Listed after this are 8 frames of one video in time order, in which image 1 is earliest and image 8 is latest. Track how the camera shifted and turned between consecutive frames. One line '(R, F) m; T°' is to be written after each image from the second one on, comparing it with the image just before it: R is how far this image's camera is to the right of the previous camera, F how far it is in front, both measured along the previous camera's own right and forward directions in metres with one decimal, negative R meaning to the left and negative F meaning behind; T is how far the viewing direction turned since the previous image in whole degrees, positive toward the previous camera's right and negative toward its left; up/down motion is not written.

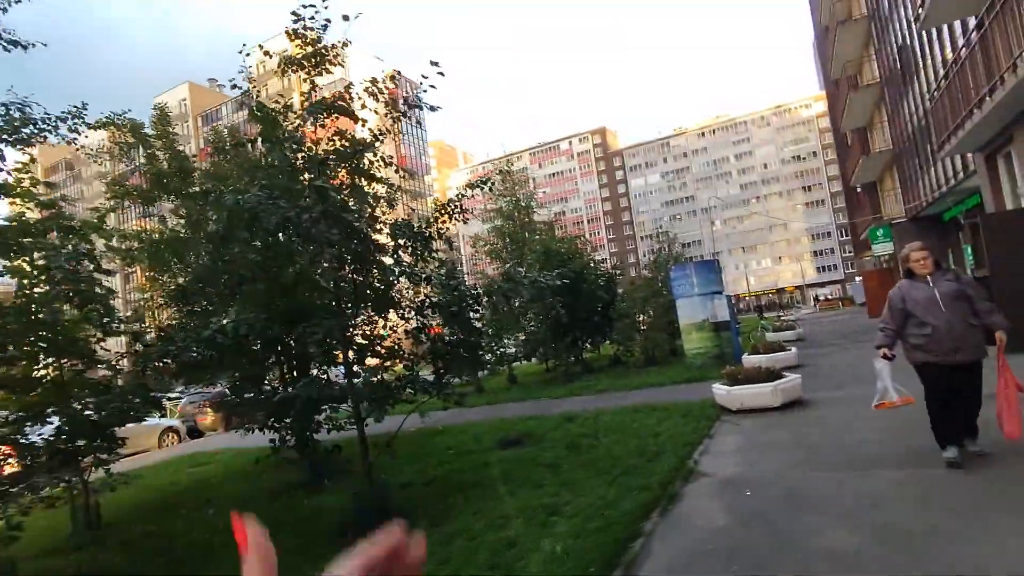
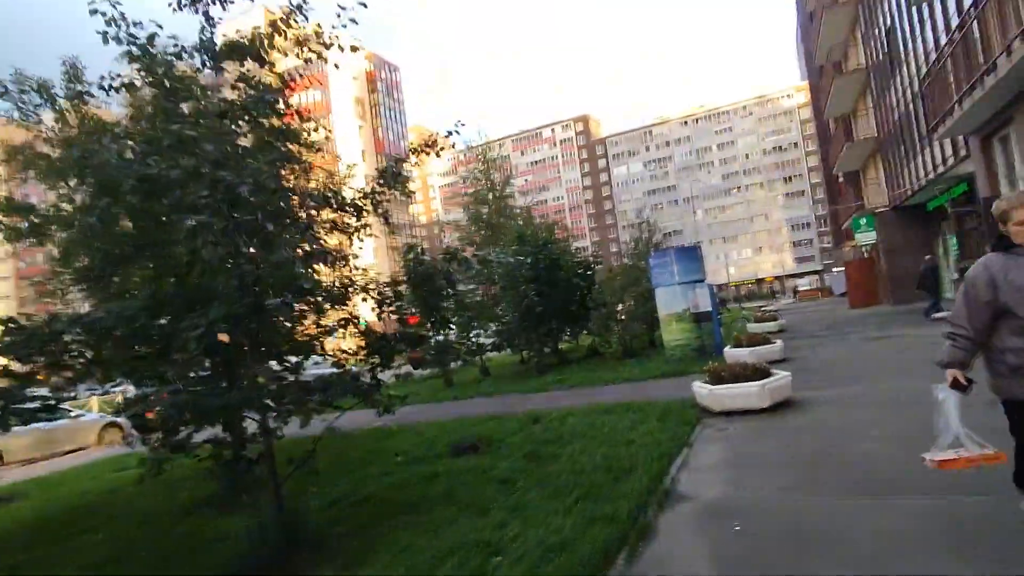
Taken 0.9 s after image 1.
(+0.4, +1.2) m; +2°
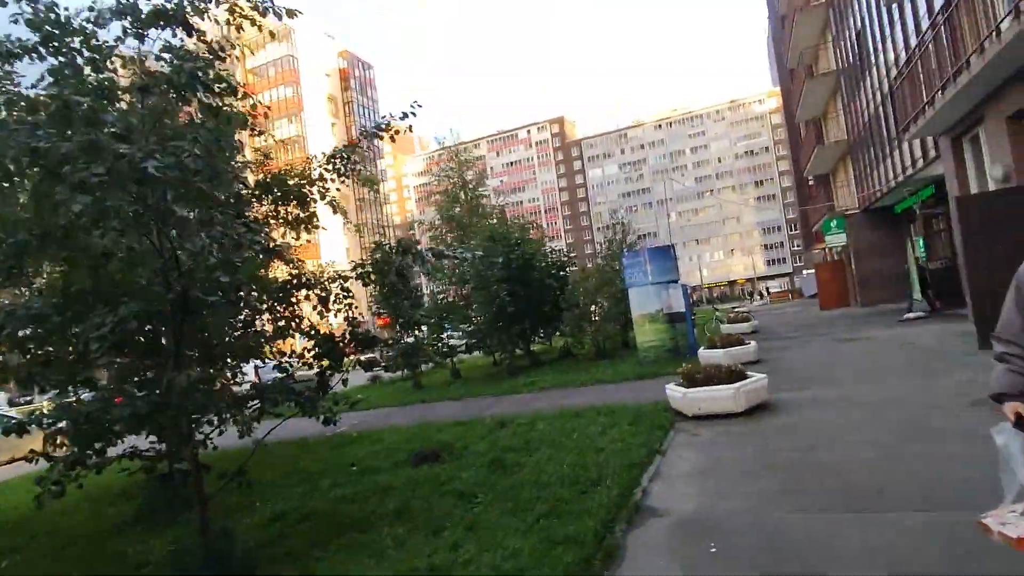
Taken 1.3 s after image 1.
(+0.2, +0.5) m; +2°
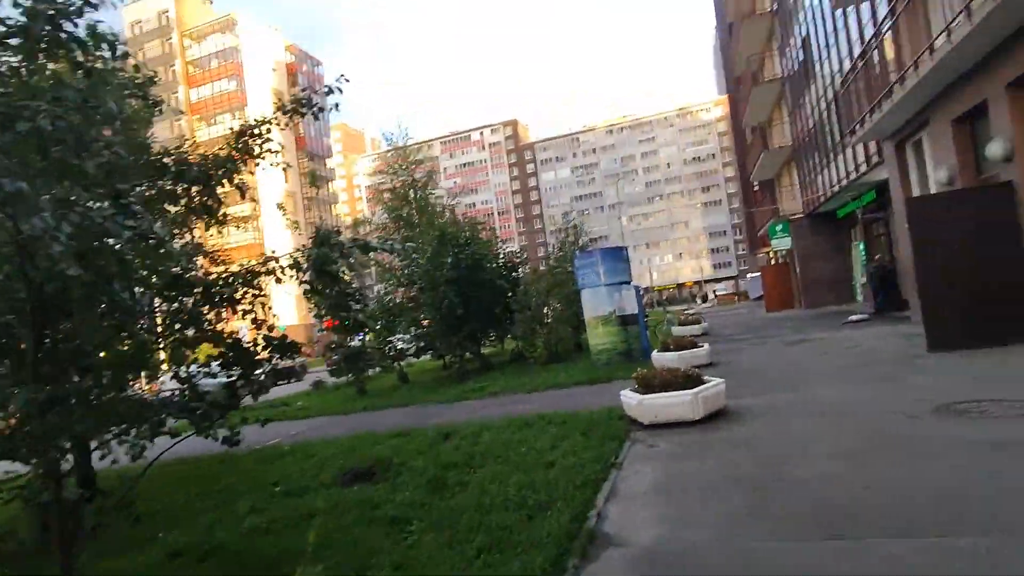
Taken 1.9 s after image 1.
(+0.1, +0.6) m; +5°
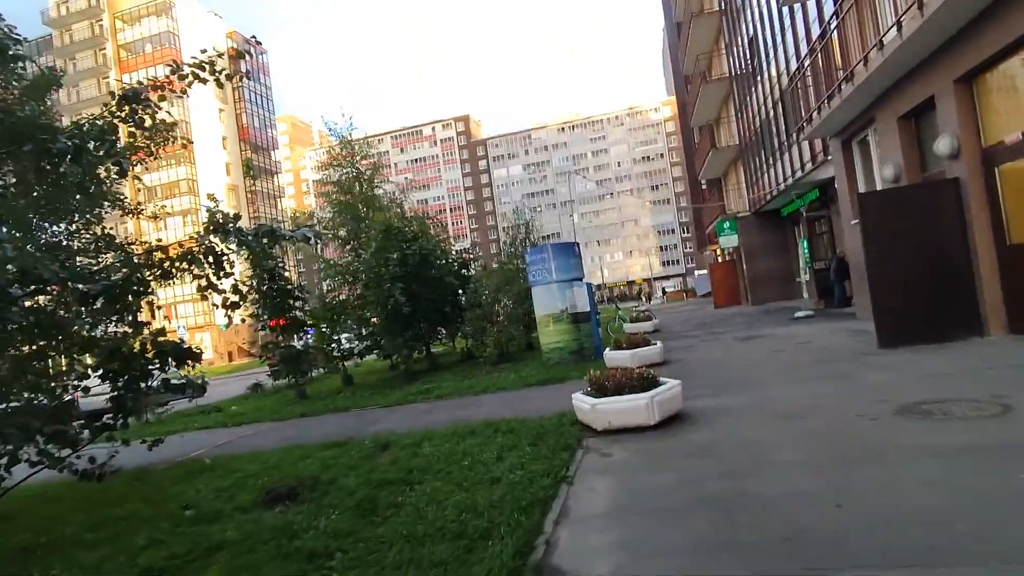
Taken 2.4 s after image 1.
(+0.1, +0.6) m; +5°
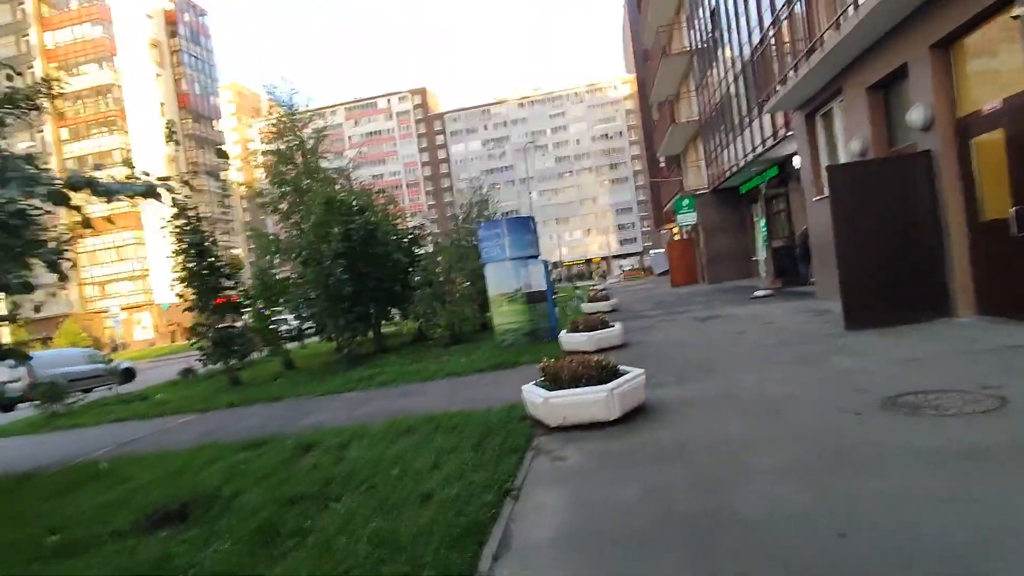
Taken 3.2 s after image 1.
(+0.2, +1.0) m; +4°
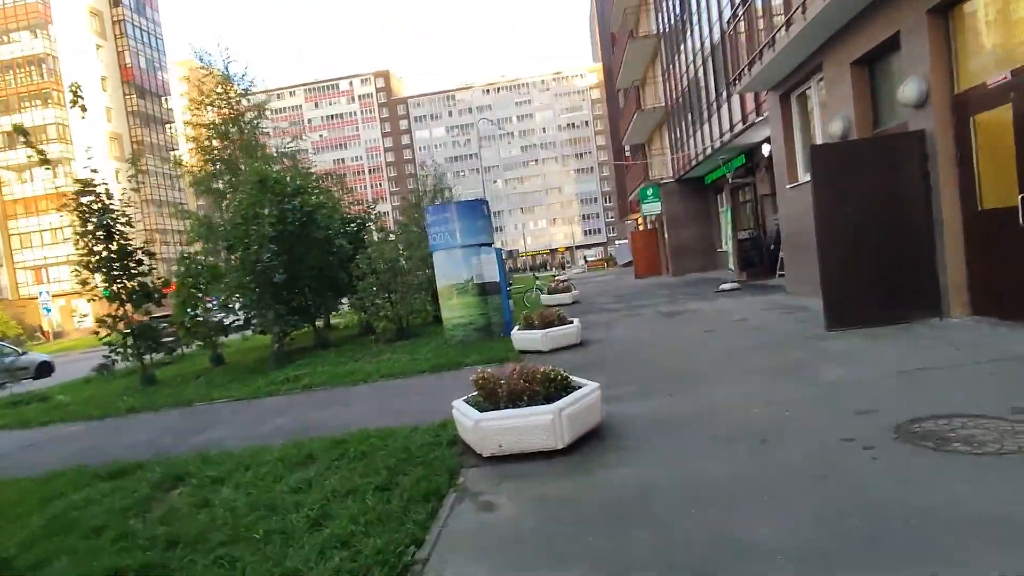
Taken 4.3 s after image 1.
(+0.4, +1.3) m; +3°
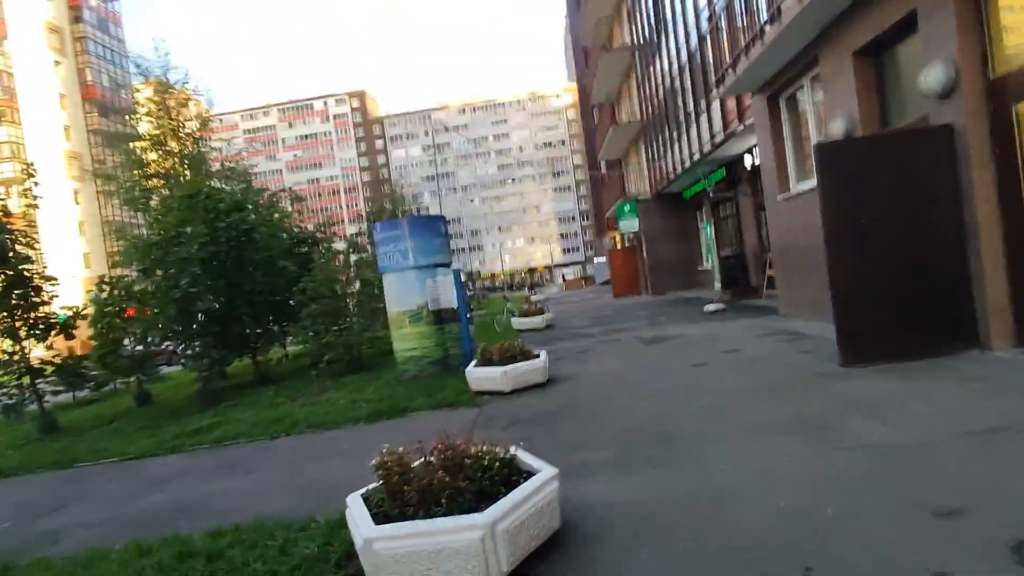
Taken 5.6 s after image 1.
(+0.4, +1.7) m; +2°
